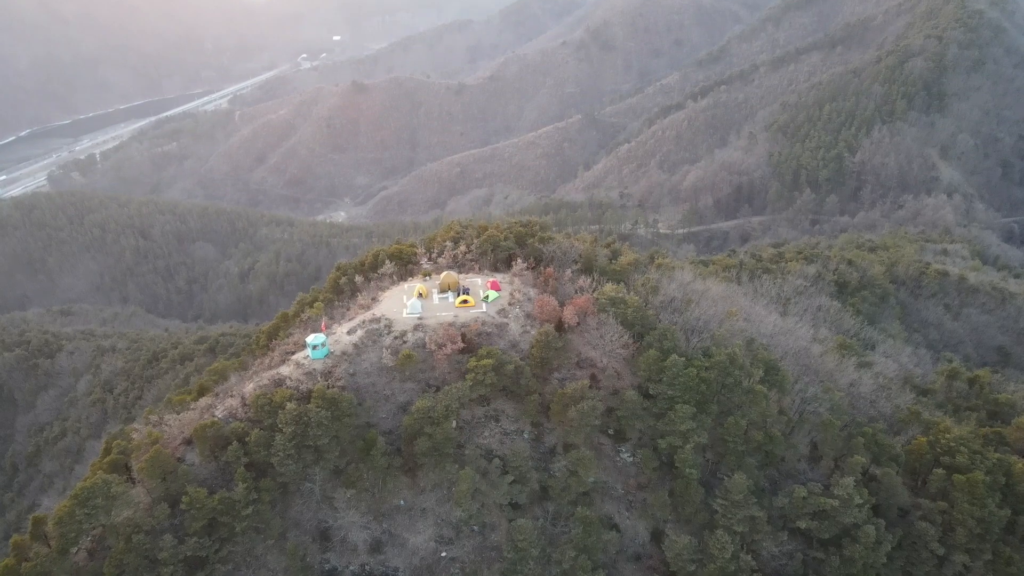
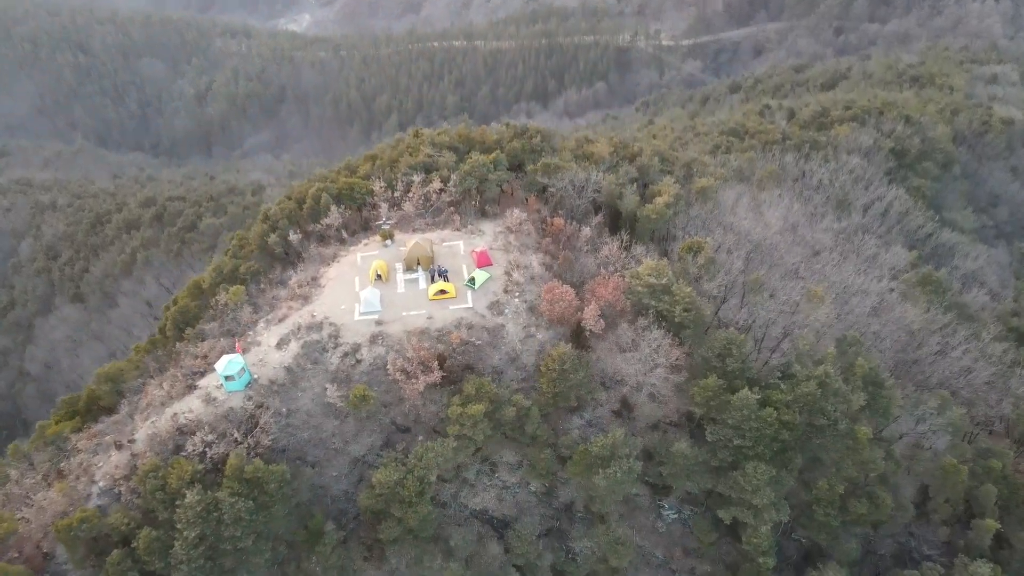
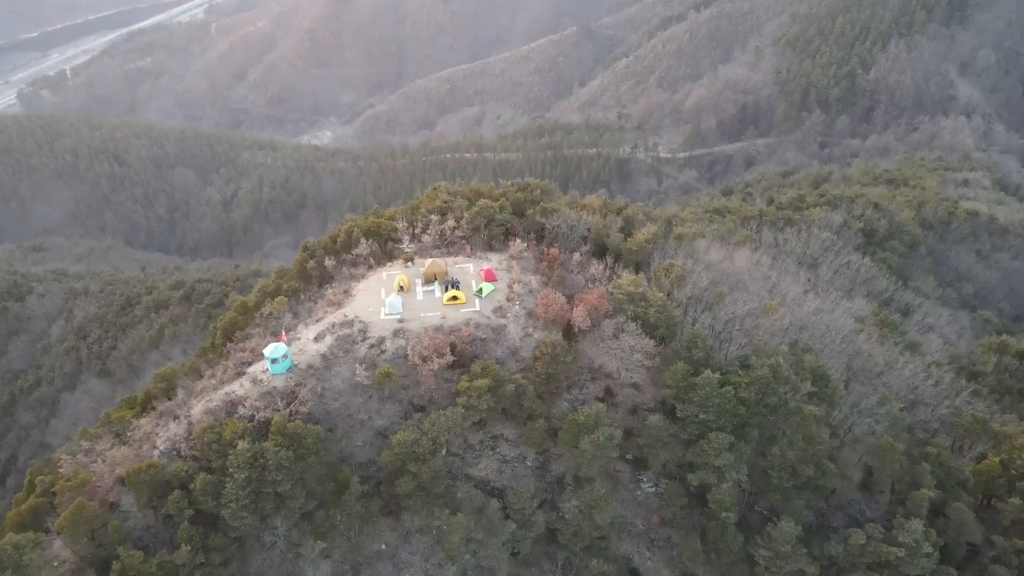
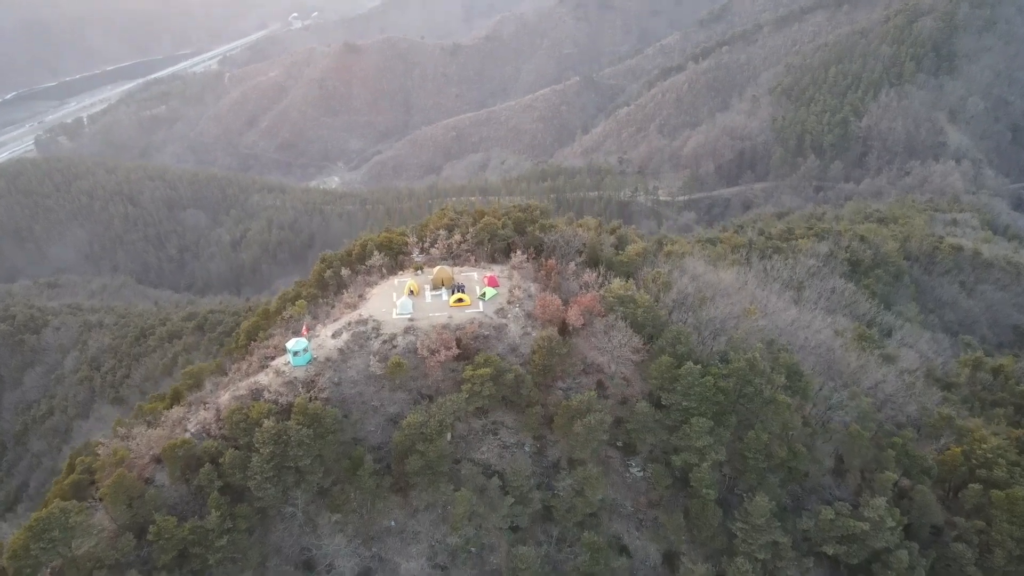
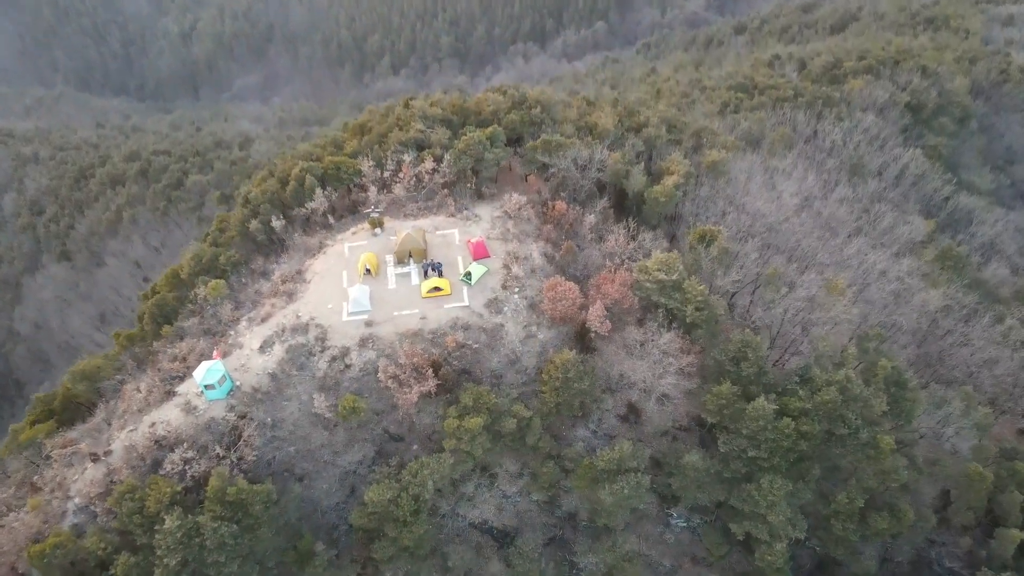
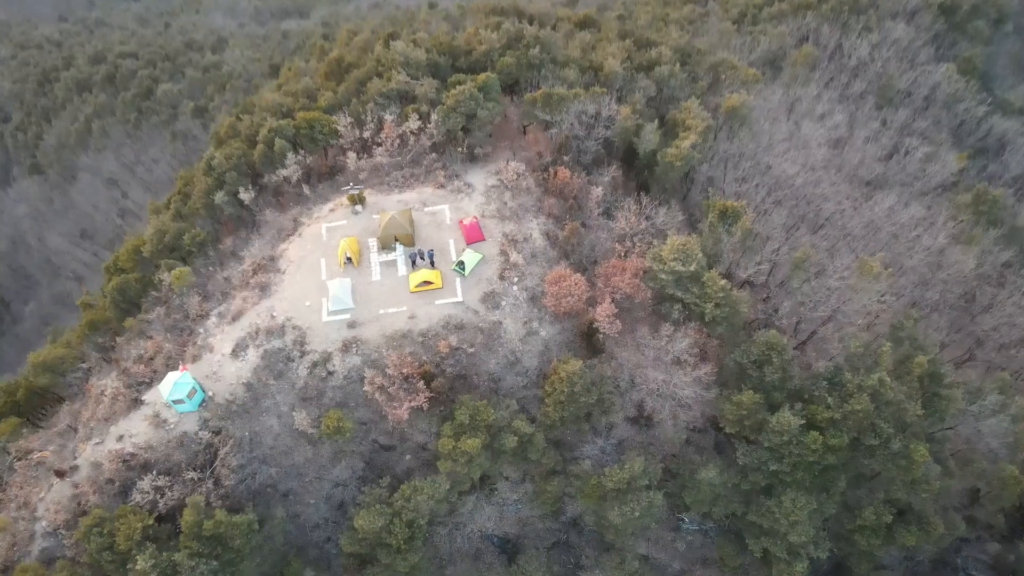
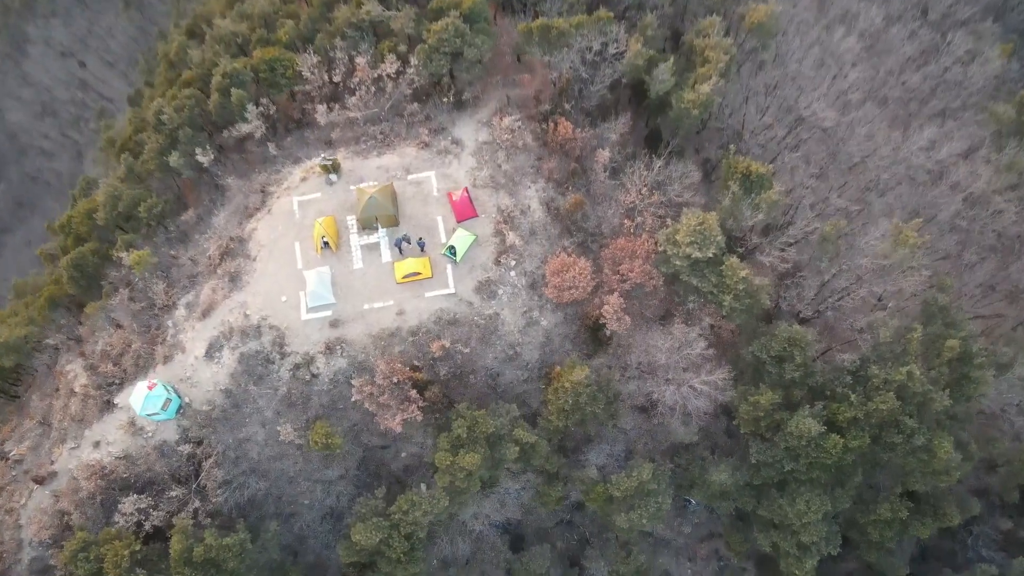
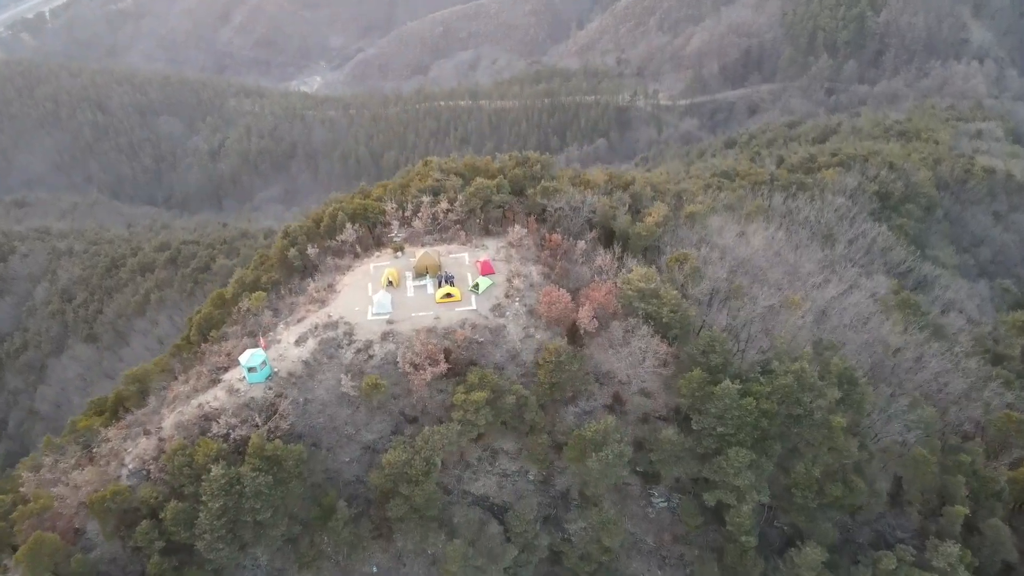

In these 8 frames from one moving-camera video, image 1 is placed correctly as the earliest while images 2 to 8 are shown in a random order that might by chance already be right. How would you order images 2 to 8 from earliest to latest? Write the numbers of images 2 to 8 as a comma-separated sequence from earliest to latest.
4, 3, 8, 2, 5, 6, 7
